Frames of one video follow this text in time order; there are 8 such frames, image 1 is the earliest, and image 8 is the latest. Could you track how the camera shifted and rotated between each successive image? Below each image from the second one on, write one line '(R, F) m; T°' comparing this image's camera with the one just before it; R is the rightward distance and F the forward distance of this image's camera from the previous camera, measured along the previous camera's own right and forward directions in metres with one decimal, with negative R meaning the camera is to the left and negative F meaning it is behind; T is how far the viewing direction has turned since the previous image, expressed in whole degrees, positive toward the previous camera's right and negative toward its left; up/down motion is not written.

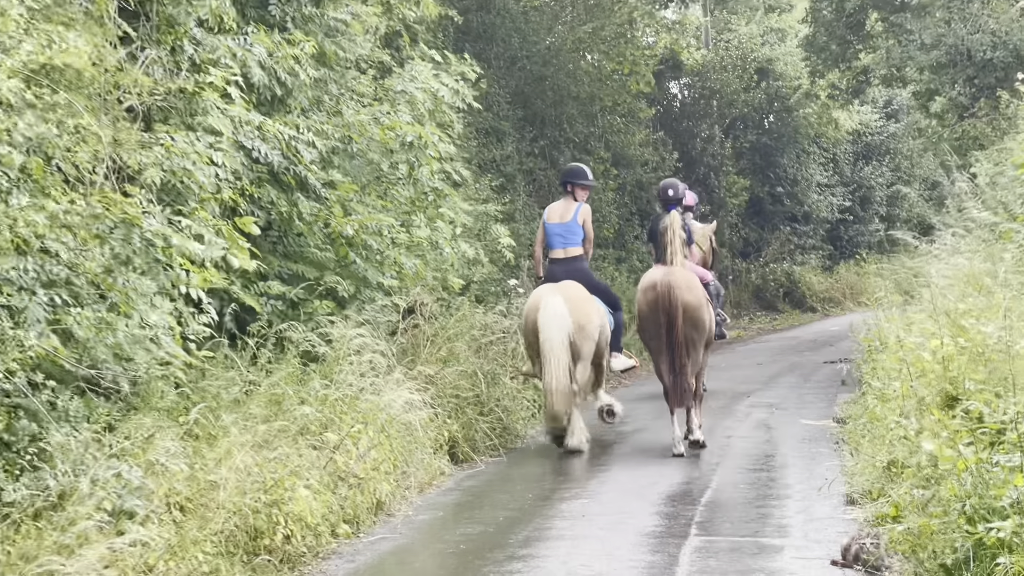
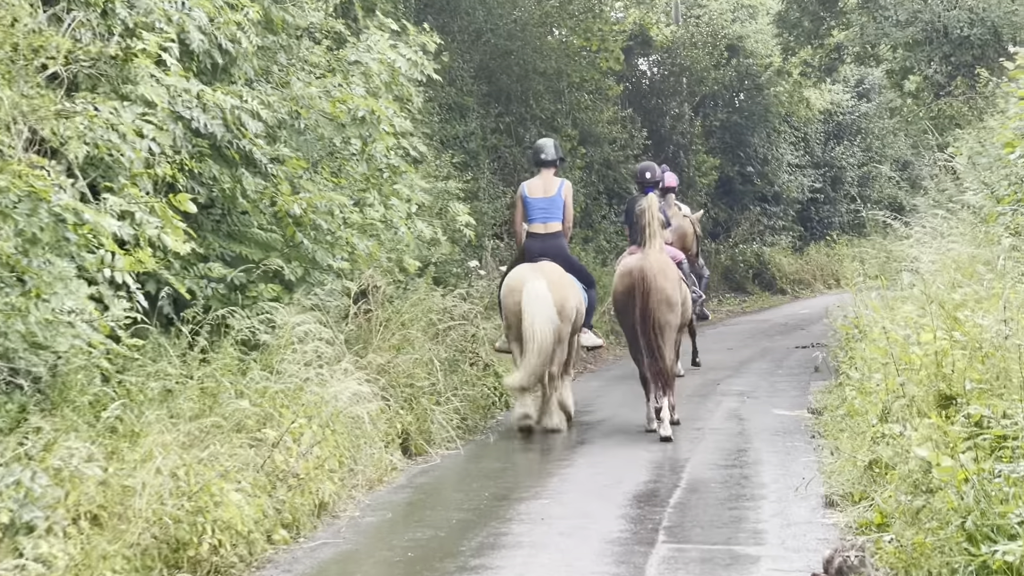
(0.0, +0.6) m; +1°
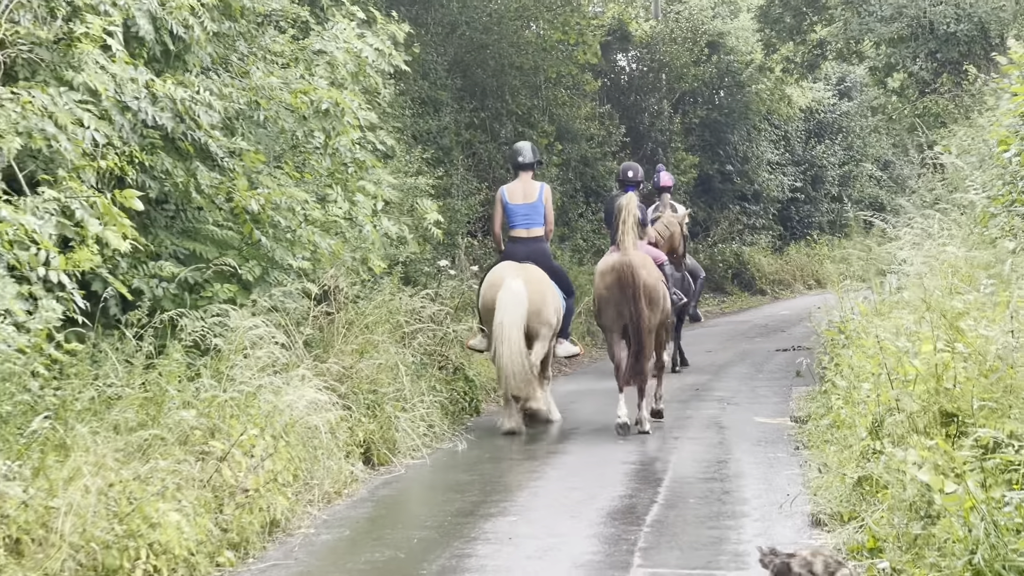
(0.0, +0.5) m; +1°
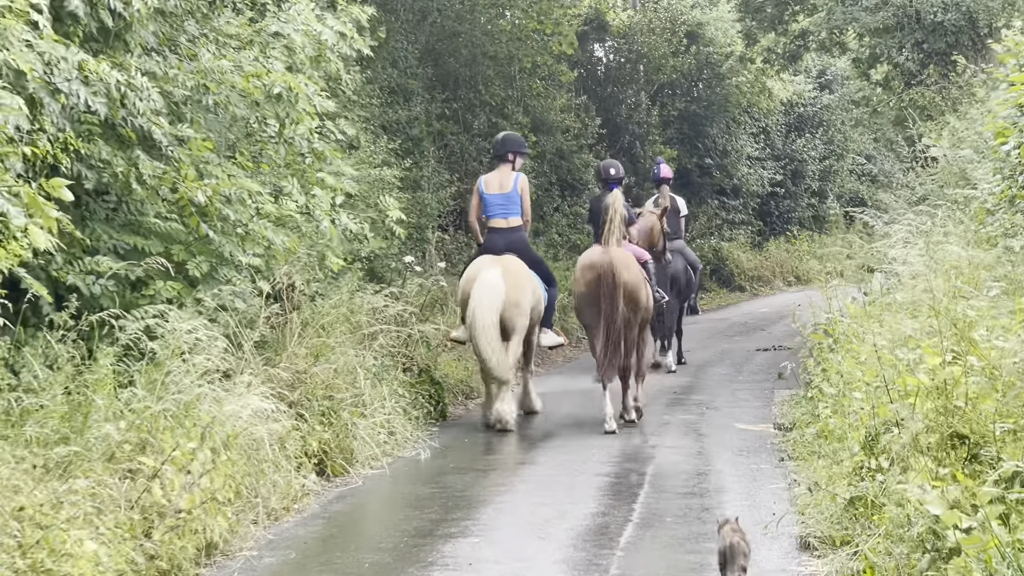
(+0.1, +0.6) m; +1°
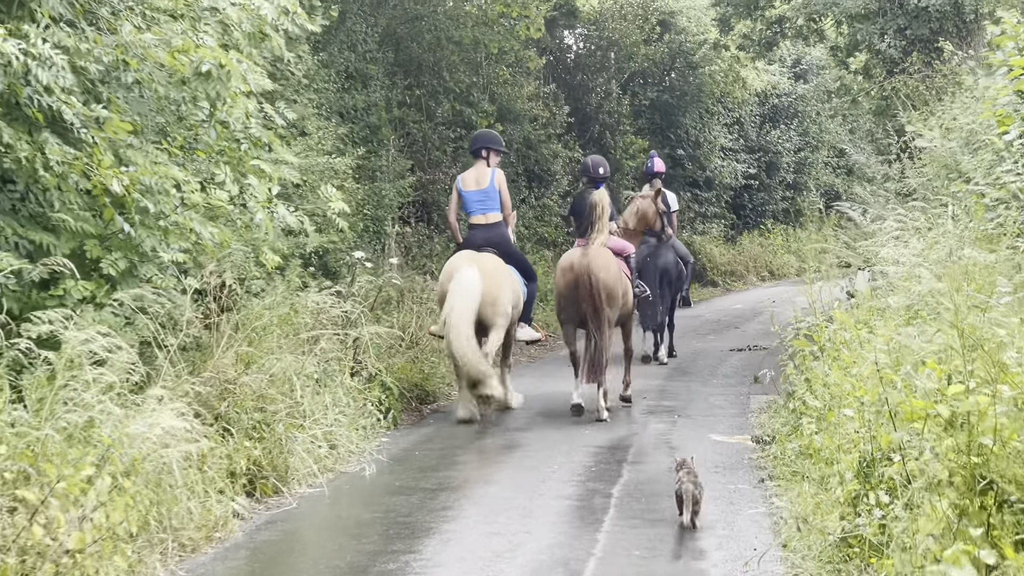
(+0.1, +0.9) m; +1°
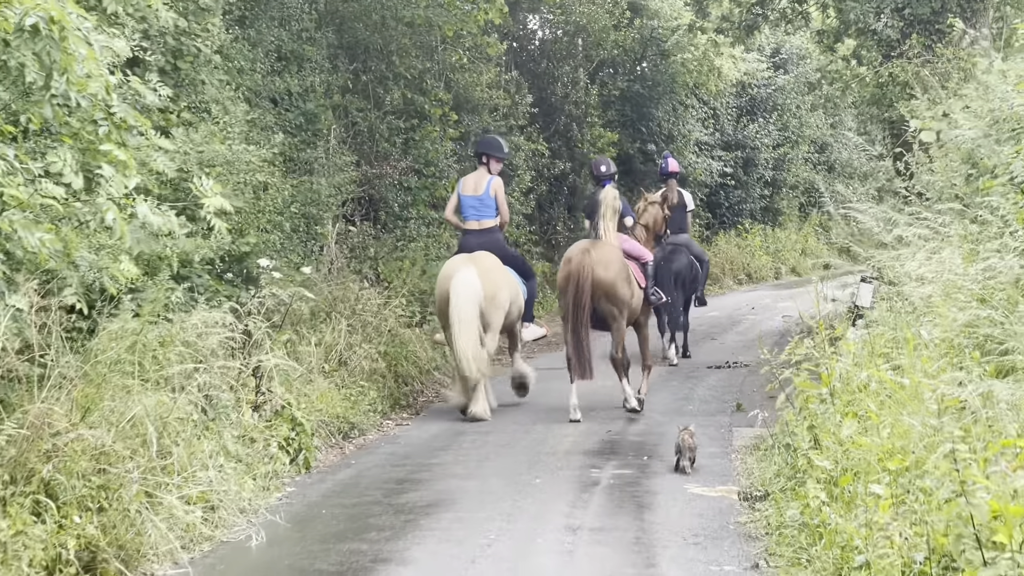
(+0.2, +1.9) m; +1°
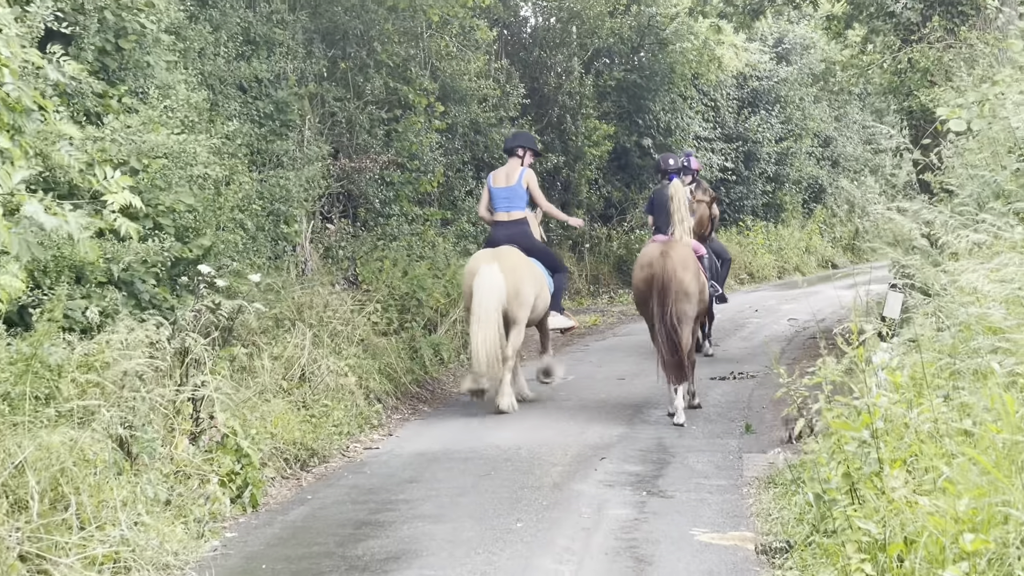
(+0.1, +1.2) m; 0°
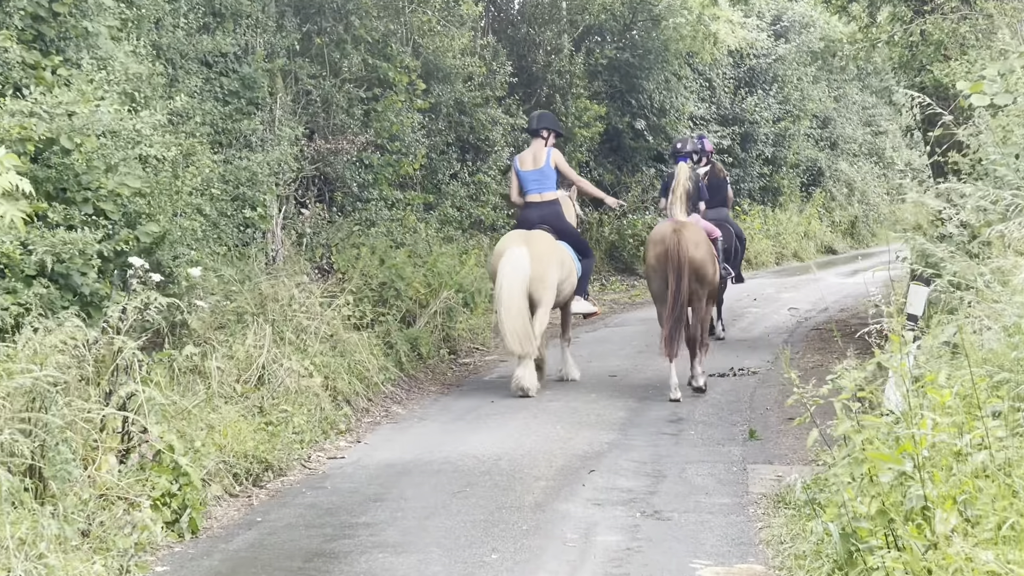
(+0.1, +1.0) m; 0°
